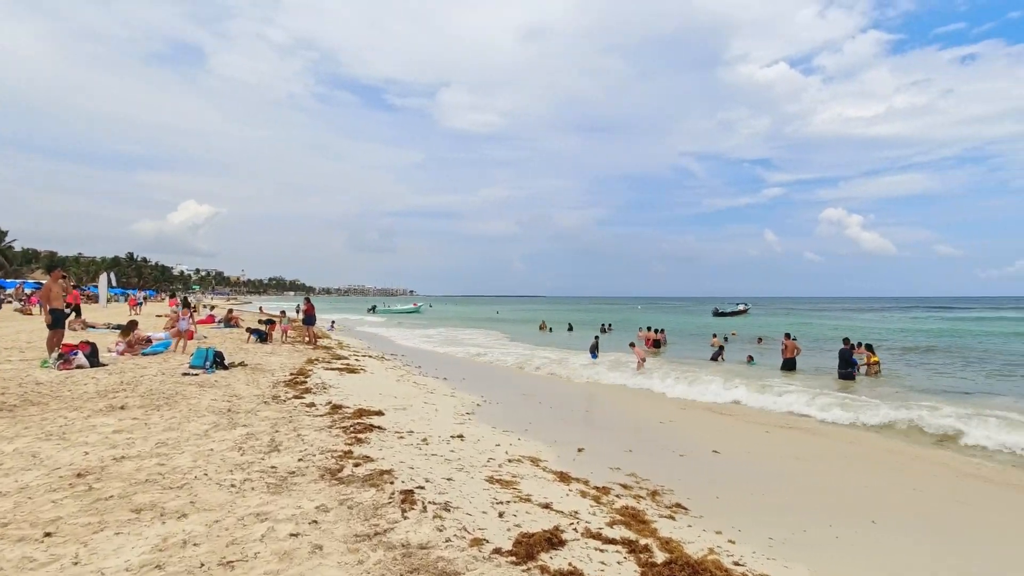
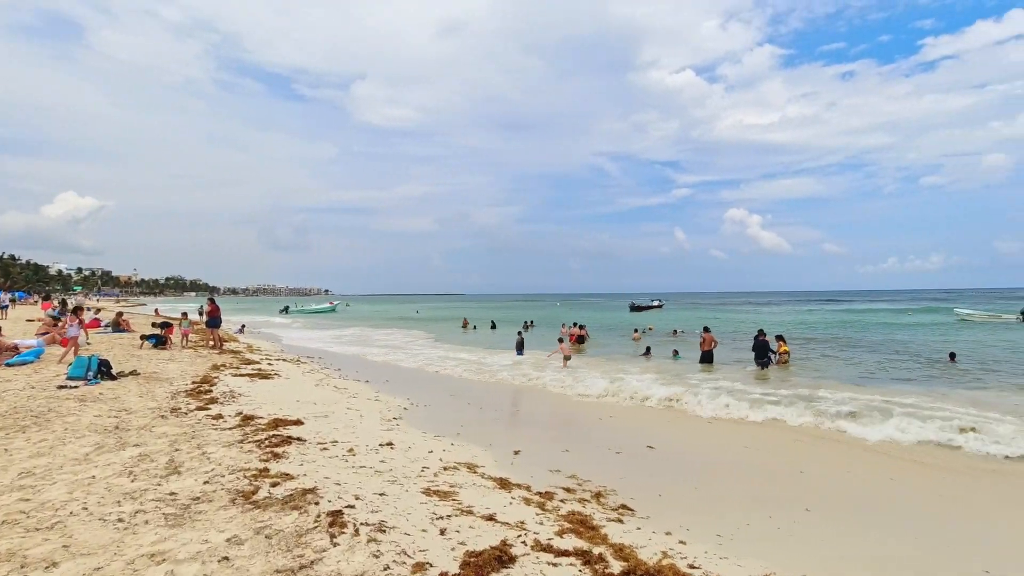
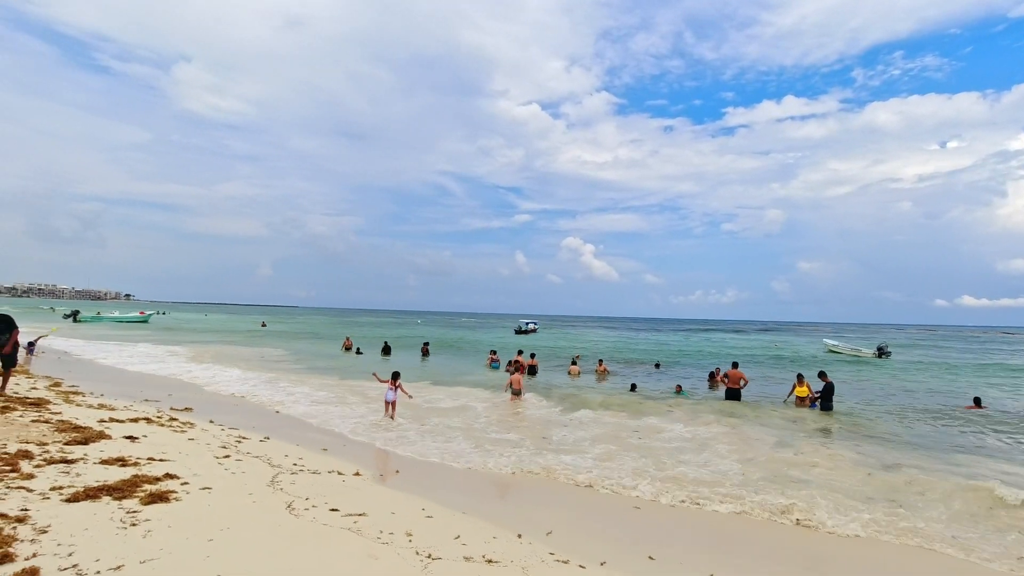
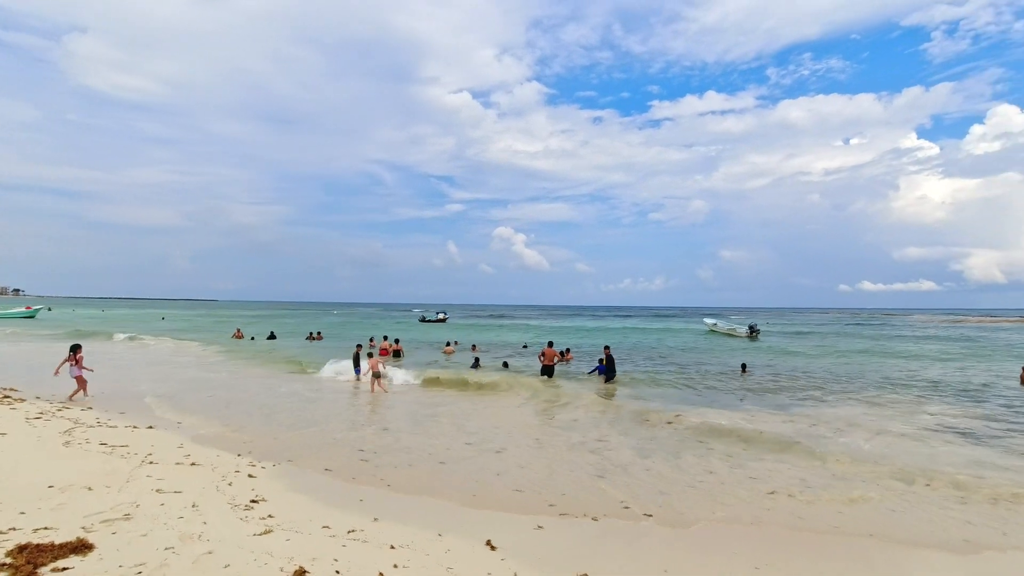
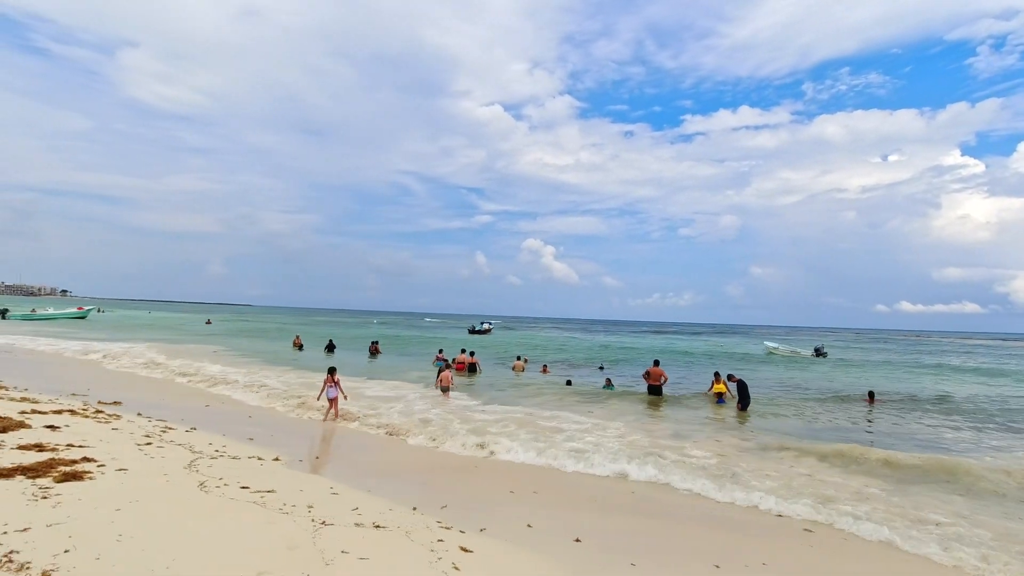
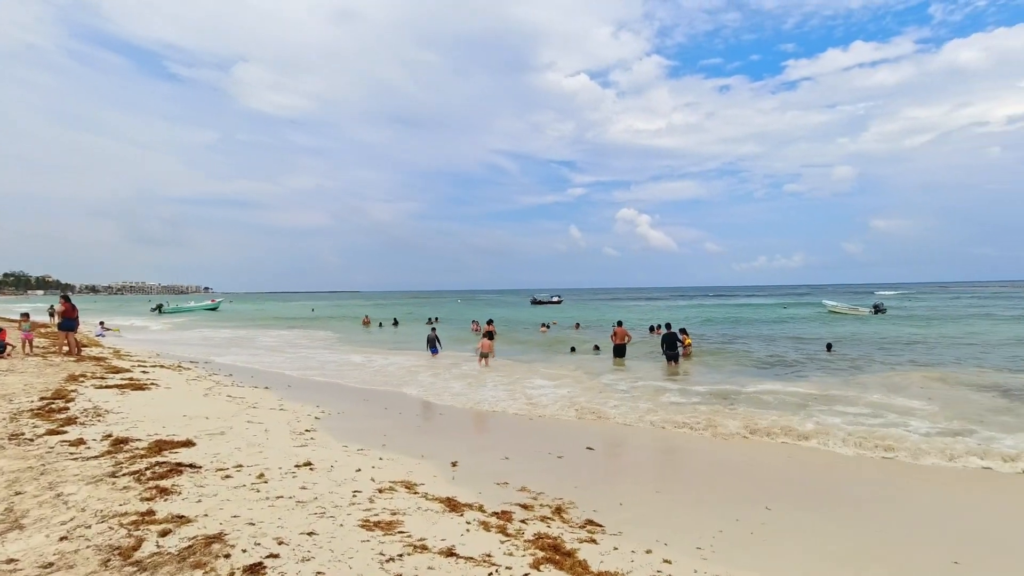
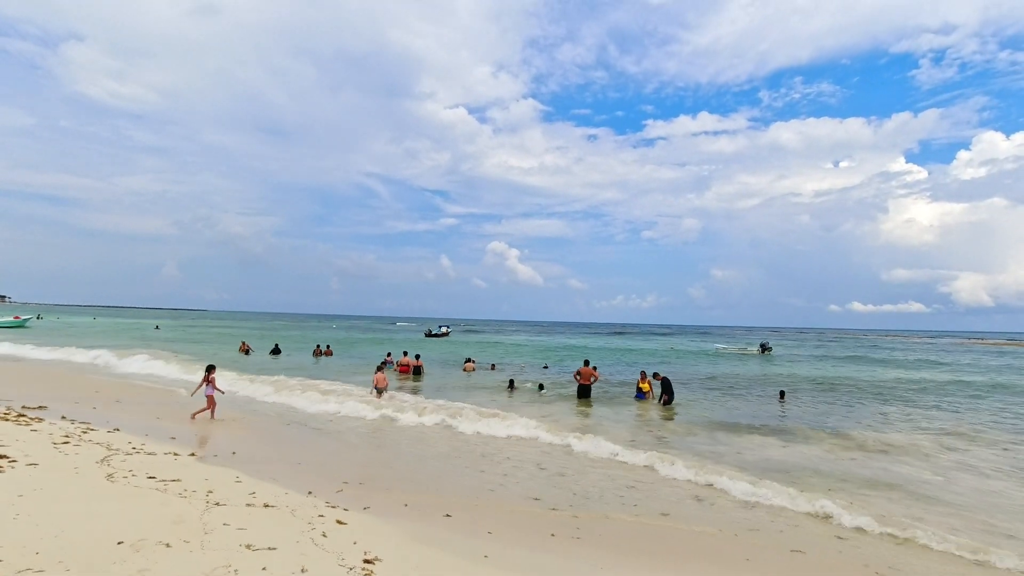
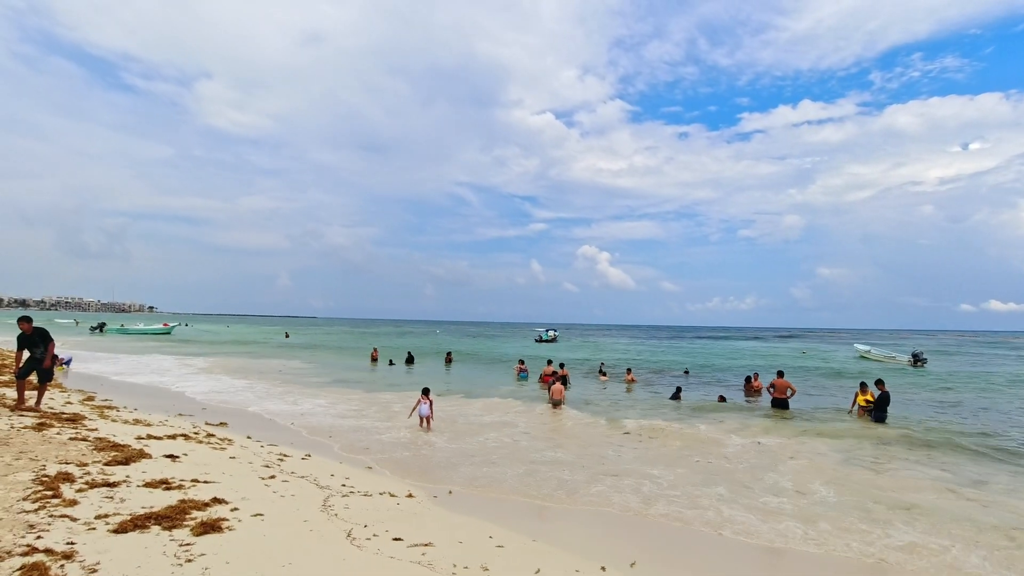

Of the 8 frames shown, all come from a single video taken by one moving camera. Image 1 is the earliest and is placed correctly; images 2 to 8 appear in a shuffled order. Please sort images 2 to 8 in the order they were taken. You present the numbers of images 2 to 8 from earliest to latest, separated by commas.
2, 6, 4, 7, 5, 3, 8
